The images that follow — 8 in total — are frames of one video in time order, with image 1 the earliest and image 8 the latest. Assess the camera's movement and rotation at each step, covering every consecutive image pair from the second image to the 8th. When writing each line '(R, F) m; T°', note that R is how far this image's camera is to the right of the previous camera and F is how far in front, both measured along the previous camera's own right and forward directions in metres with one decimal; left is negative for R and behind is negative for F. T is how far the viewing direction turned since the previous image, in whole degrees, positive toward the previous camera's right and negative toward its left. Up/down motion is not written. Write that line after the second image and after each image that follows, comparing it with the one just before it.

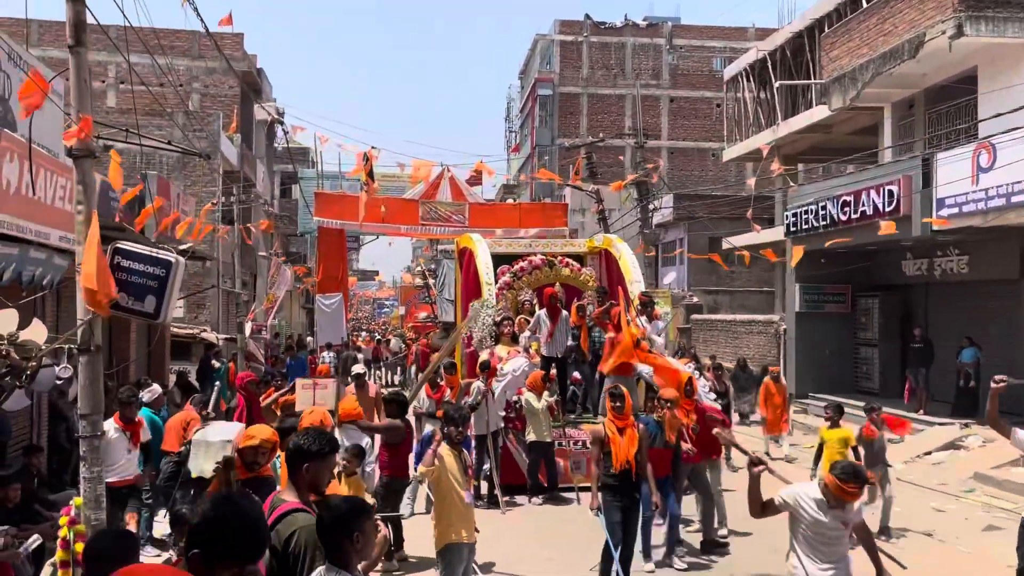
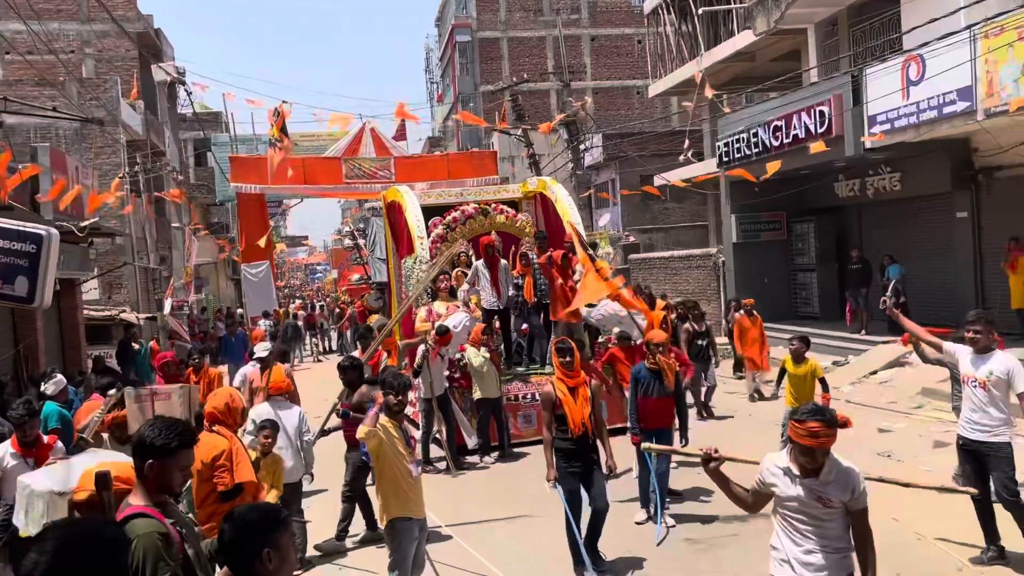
(0.0, +0.6) m; +4°
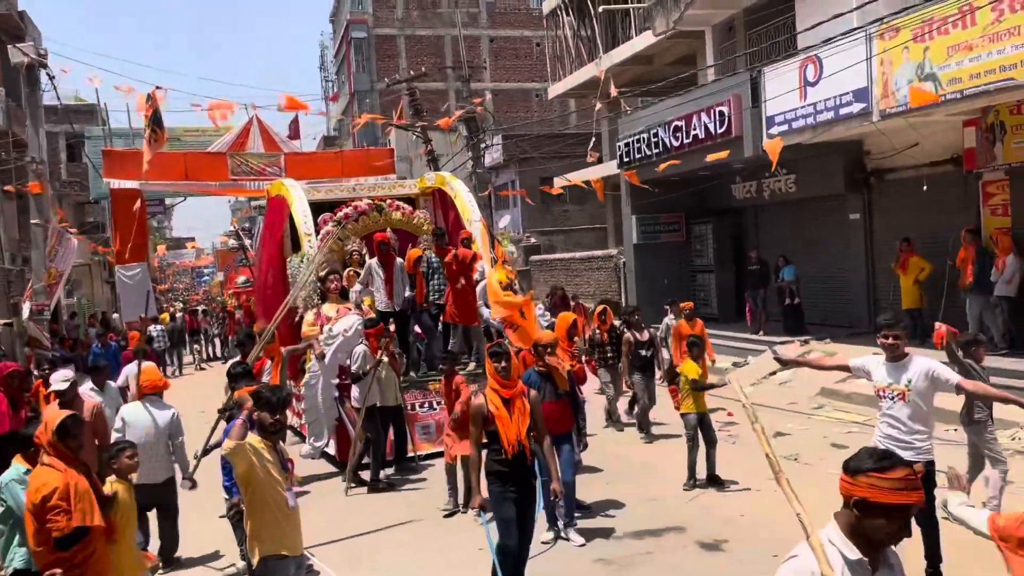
(0.0, +0.6) m; +7°
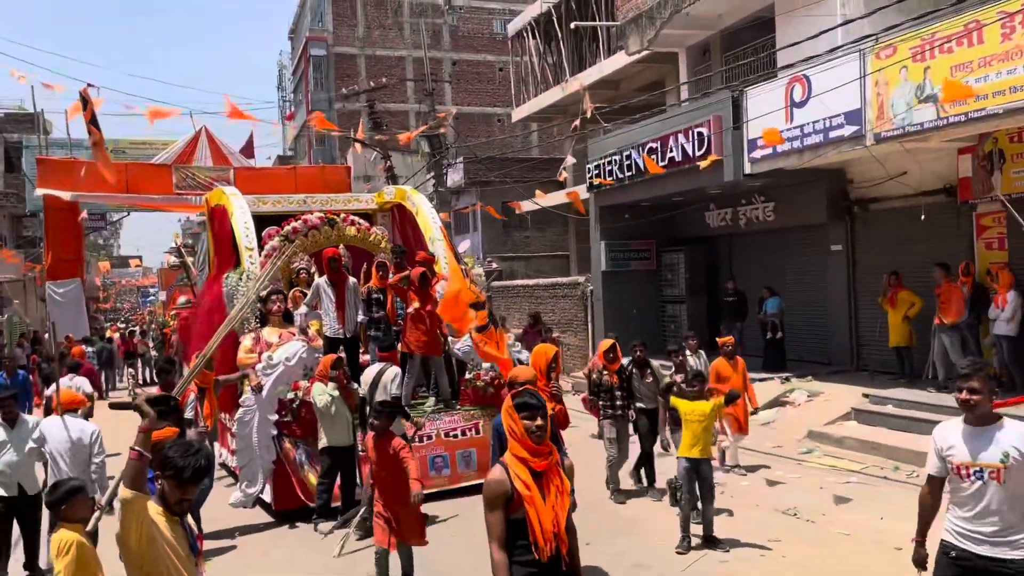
(-0.1, +1.1) m; +3°
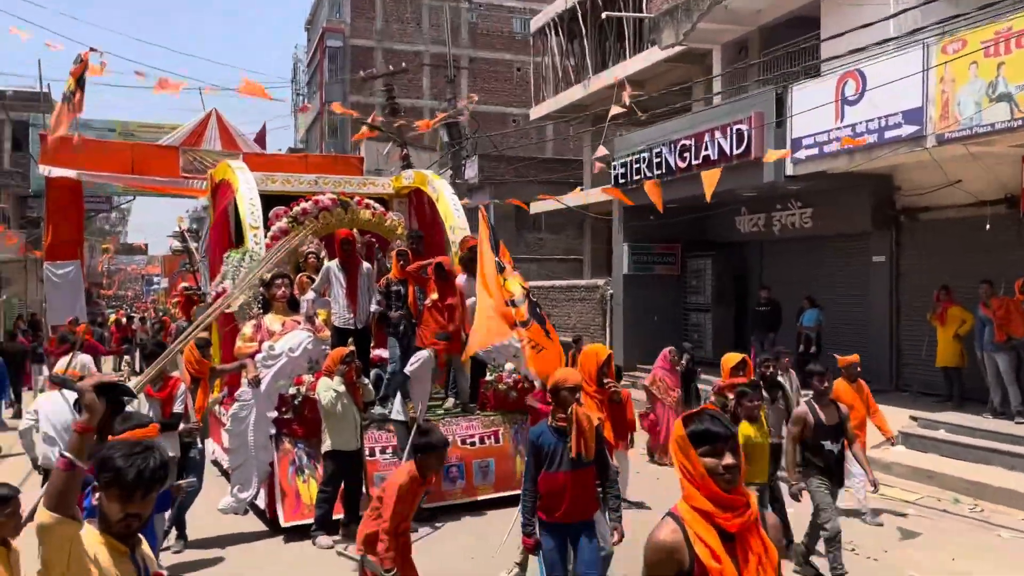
(-0.2, +0.8) m; 0°
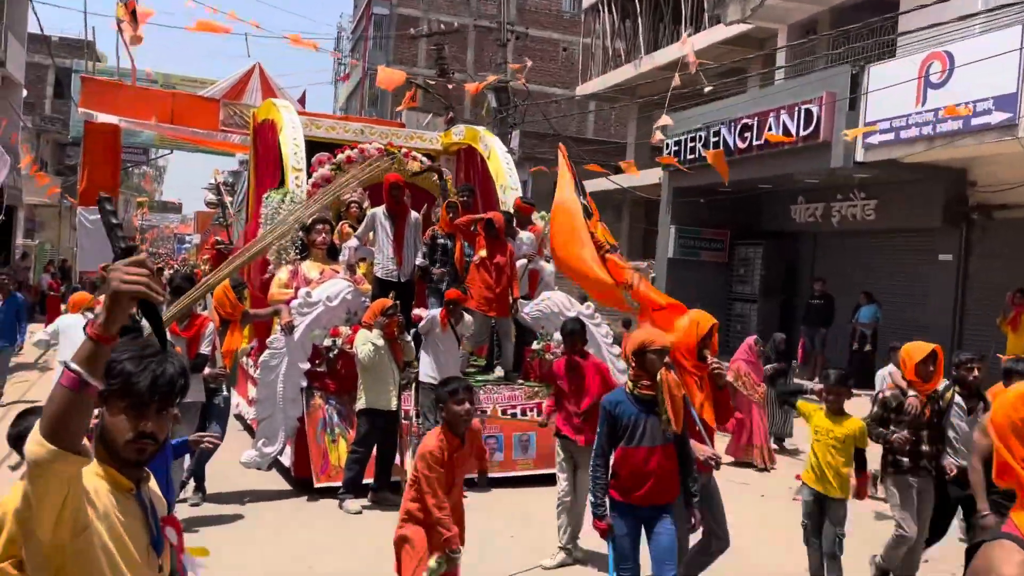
(-0.2, +0.6) m; -2°
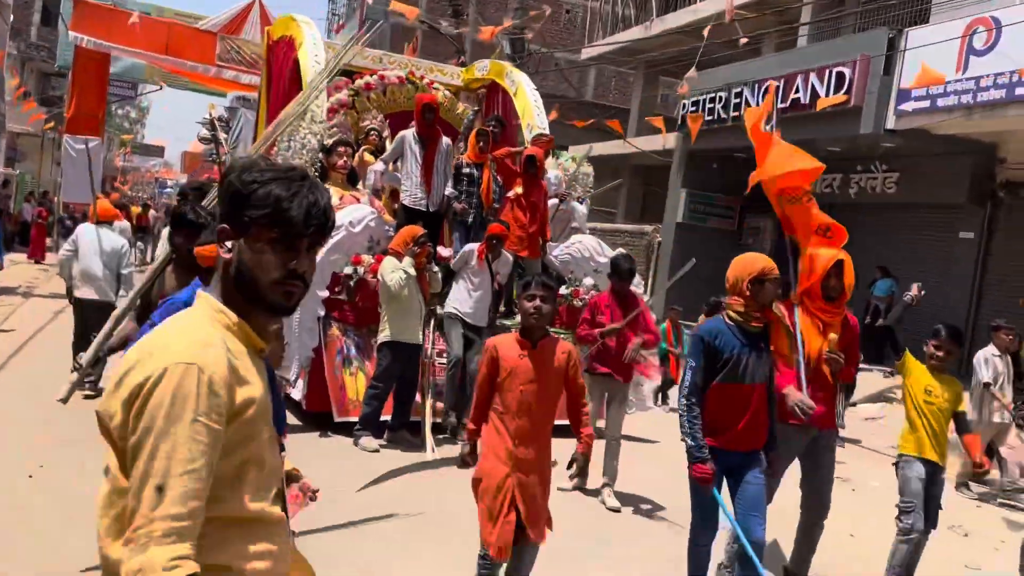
(-0.4, +0.4) m; +1°
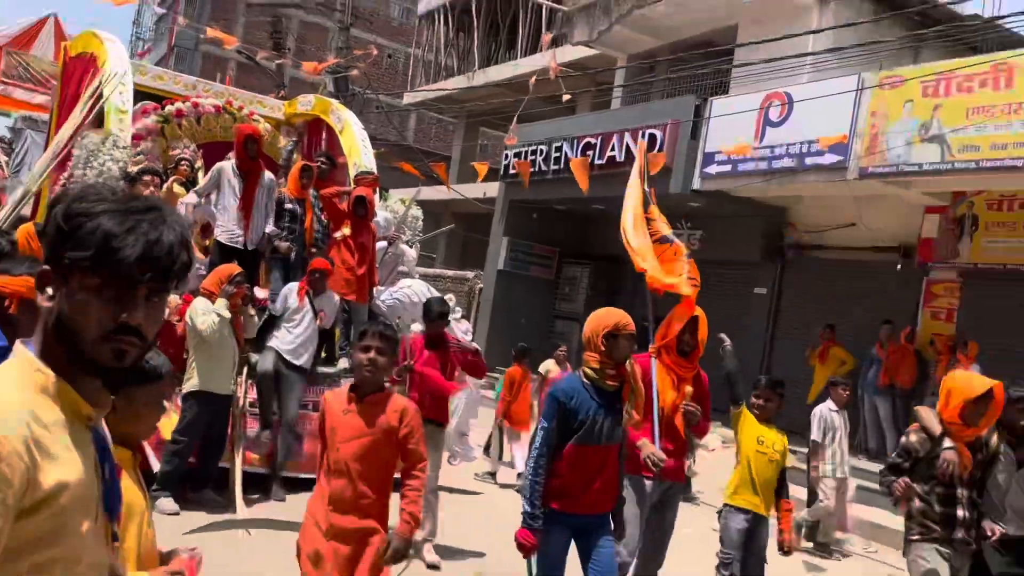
(-0.1, +0.2) m; +13°
